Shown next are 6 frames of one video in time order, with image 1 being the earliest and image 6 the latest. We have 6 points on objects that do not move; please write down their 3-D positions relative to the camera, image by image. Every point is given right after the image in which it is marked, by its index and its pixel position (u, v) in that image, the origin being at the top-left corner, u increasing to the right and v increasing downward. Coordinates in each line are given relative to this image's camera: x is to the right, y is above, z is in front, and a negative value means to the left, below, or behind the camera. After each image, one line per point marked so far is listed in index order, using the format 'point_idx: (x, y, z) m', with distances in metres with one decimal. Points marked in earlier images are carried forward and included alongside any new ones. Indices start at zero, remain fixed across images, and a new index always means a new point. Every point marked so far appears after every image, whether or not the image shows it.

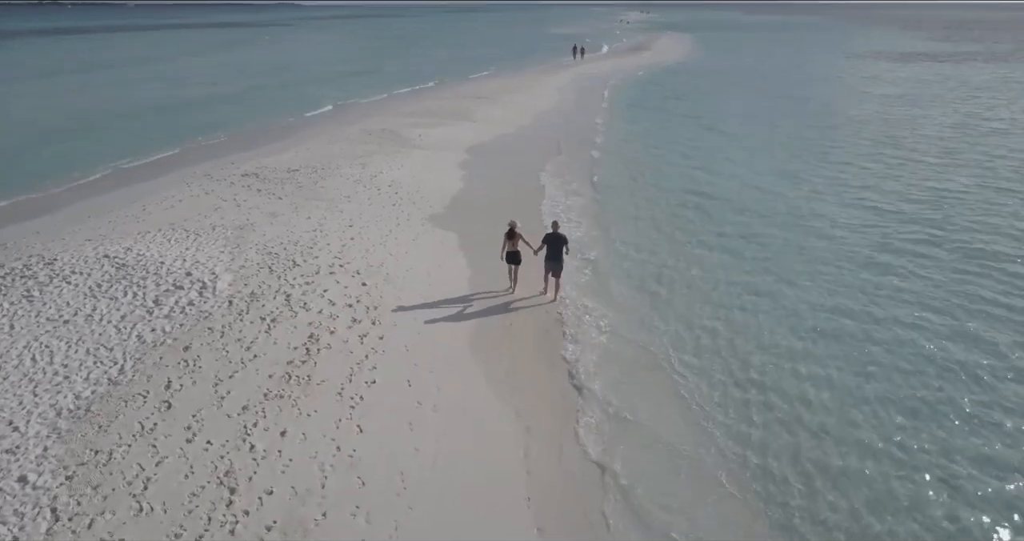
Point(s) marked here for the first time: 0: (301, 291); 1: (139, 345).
0: (-3.0, -0.3, +10.9) m
1: (-4.5, -0.9, +9.0) m
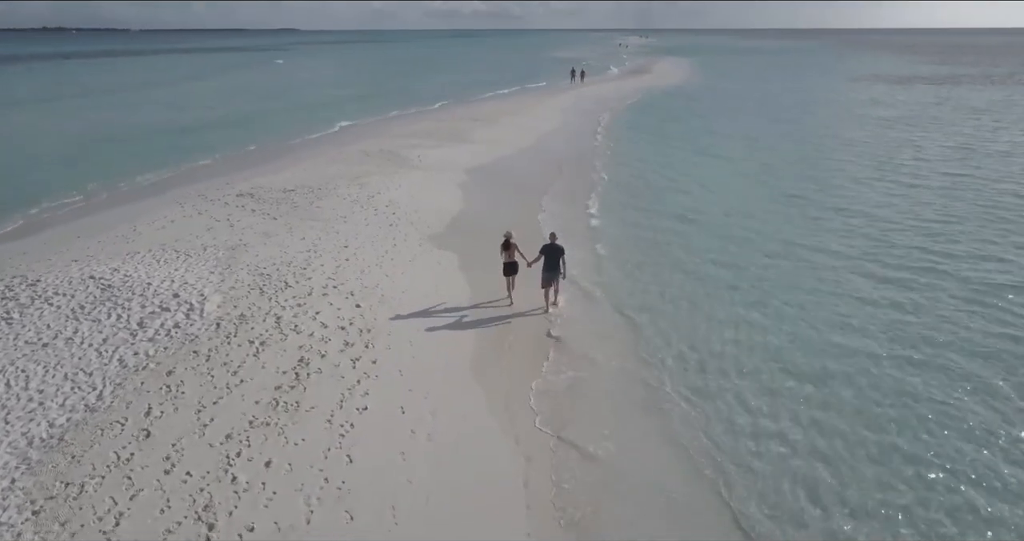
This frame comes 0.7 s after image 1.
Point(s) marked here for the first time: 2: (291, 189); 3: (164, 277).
0: (-3.1, -0.6, +10.5) m
1: (-4.5, -1.1, +8.6) m
2: (-5.4, +2.0, +18.4) m
3: (-5.3, -0.1, +11.3) m
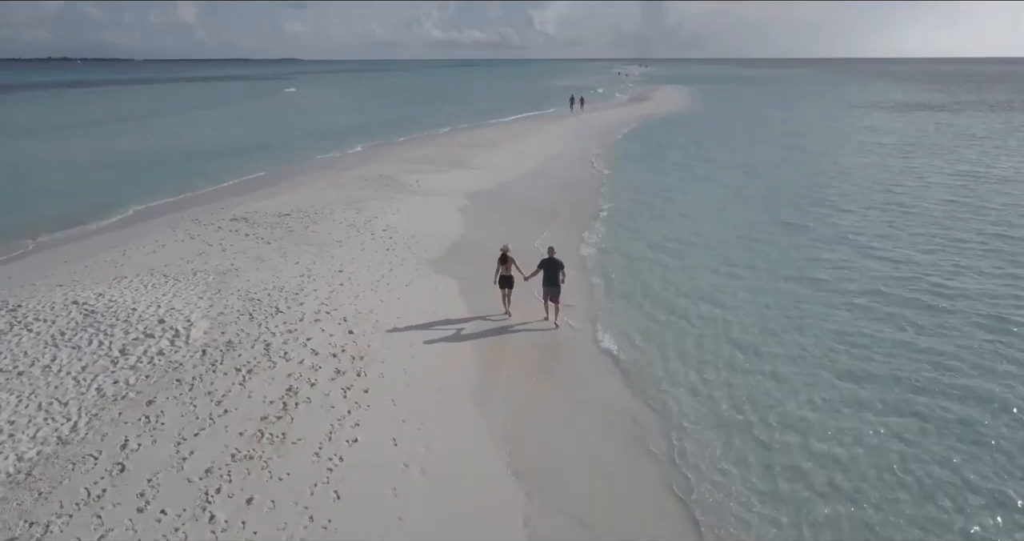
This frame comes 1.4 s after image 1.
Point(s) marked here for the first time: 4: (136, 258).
0: (-3.1, -0.9, +10.0) m
1: (-4.5, -1.4, +8.1) m
2: (-5.4, +1.4, +18.0) m
3: (-5.3, -0.5, +10.9) m
4: (-7.0, +0.2, +13.9) m
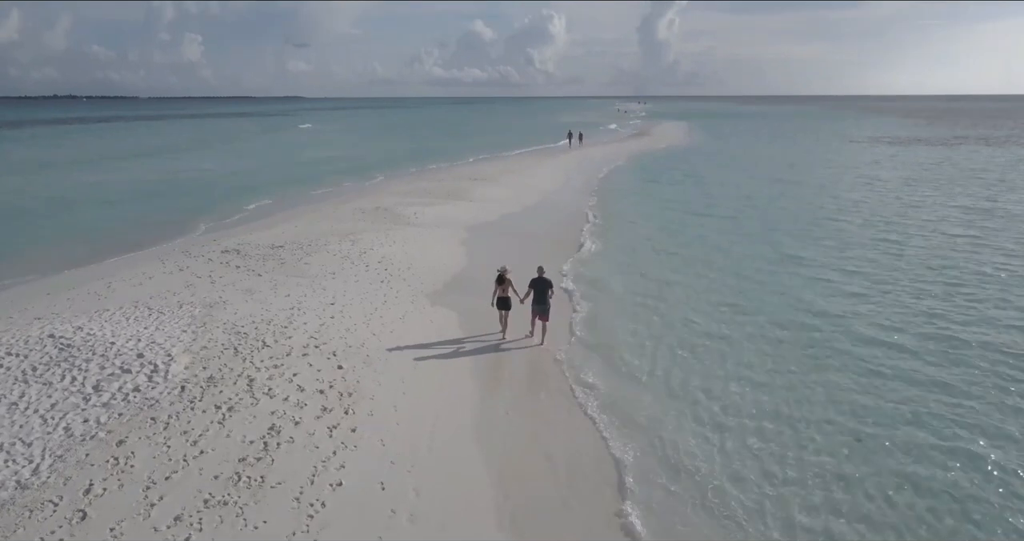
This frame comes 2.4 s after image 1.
0: (-3.1, -1.3, +9.5) m
1: (-4.5, -1.7, +7.6) m
2: (-5.5, +0.6, +17.6) m
3: (-5.3, -0.9, +10.4) m
4: (-7.0, -0.4, +13.5) m
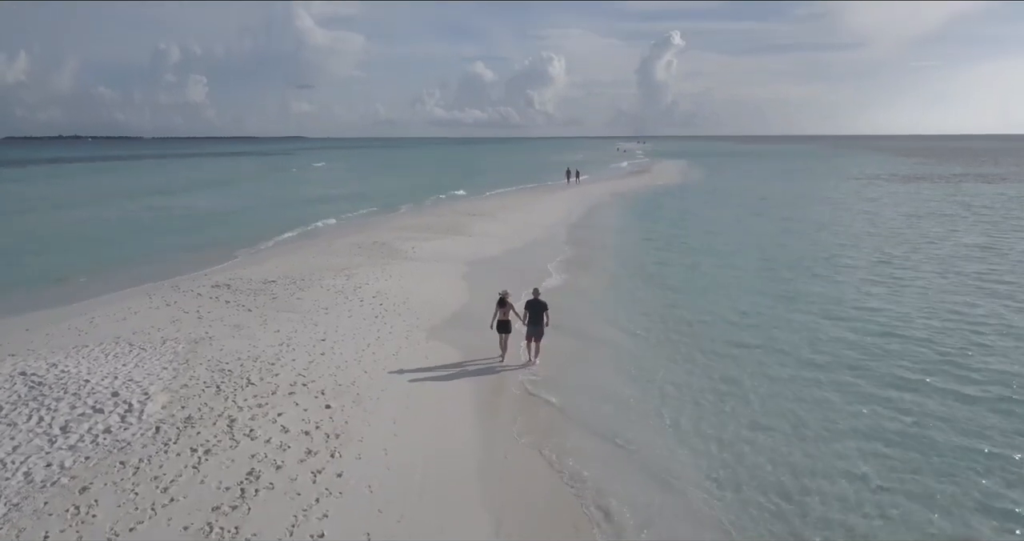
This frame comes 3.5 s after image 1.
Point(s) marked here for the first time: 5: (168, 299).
0: (-3.1, -1.7, +8.9) m
1: (-4.6, -2.0, +7.0) m
2: (-5.5, -0.2, +17.1) m
3: (-5.3, -1.3, +9.9) m
4: (-7.0, -1.0, +12.9) m
5: (-6.9, -0.6, +15.1) m
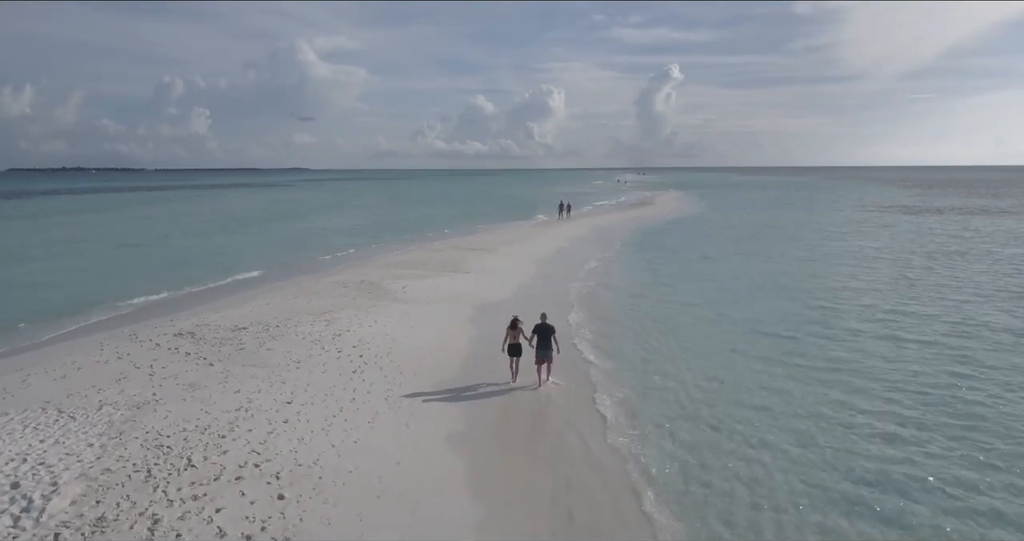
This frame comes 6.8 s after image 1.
0: (-3.2, -2.3, +7.2) m
1: (-4.6, -2.5, +5.2) m
2: (-5.5, -1.2, +15.4) m
3: (-5.4, -2.0, +8.1) m
4: (-7.1, -1.7, +11.2) m
5: (-7.0, -1.4, +13.4) m
